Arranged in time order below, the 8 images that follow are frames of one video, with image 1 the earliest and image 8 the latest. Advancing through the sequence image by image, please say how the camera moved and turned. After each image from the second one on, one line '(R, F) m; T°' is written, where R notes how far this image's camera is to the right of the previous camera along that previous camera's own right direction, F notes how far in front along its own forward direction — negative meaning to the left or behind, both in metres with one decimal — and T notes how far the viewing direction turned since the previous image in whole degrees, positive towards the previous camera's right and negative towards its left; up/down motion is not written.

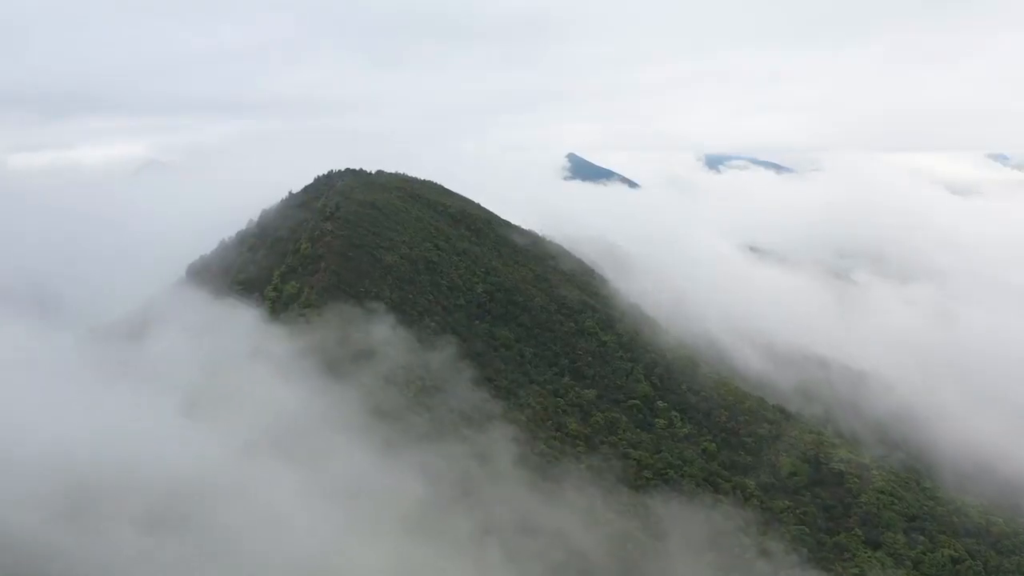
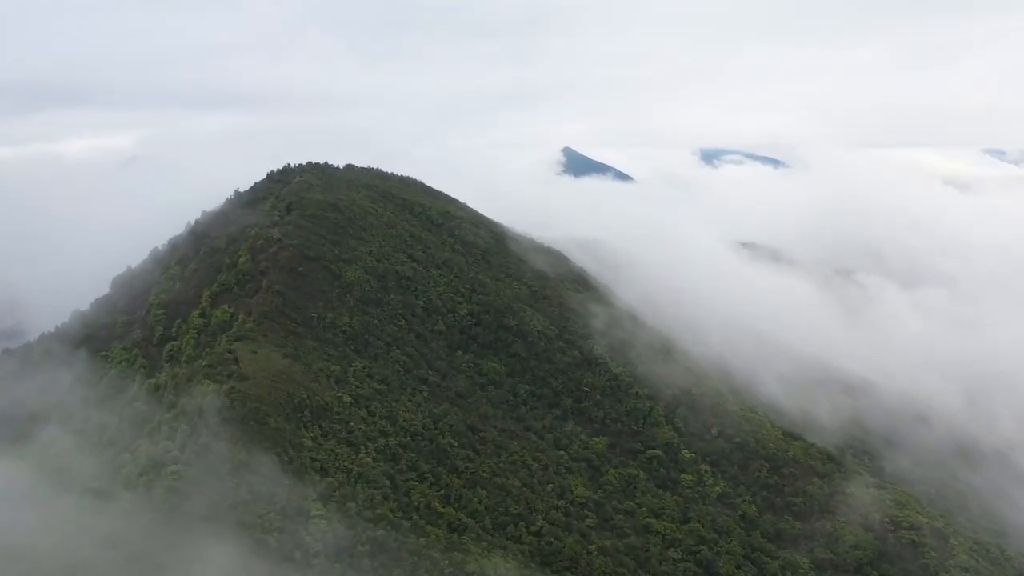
(+0.4, +13.2) m; 0°
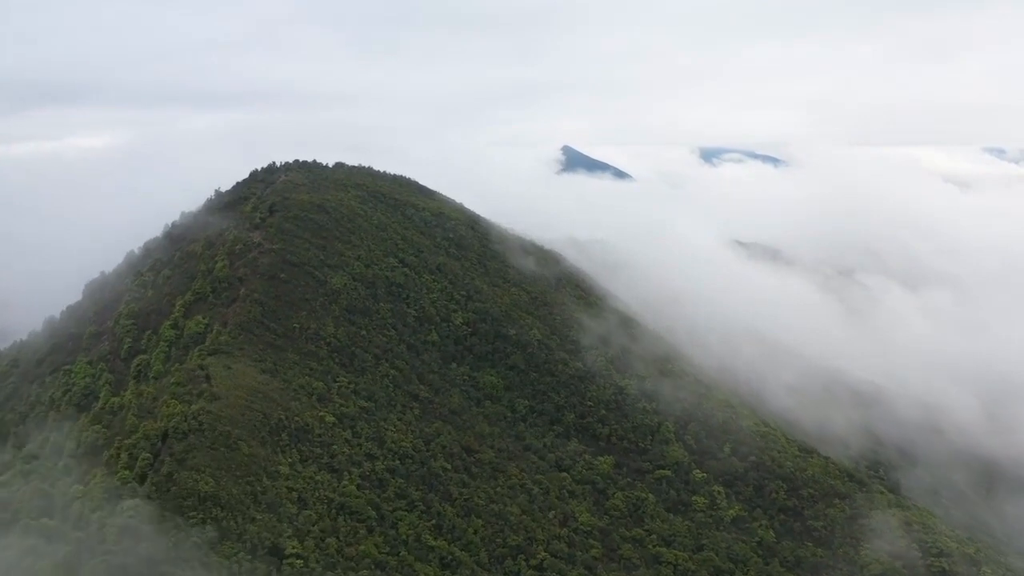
(+0.1, +3.9) m; 0°
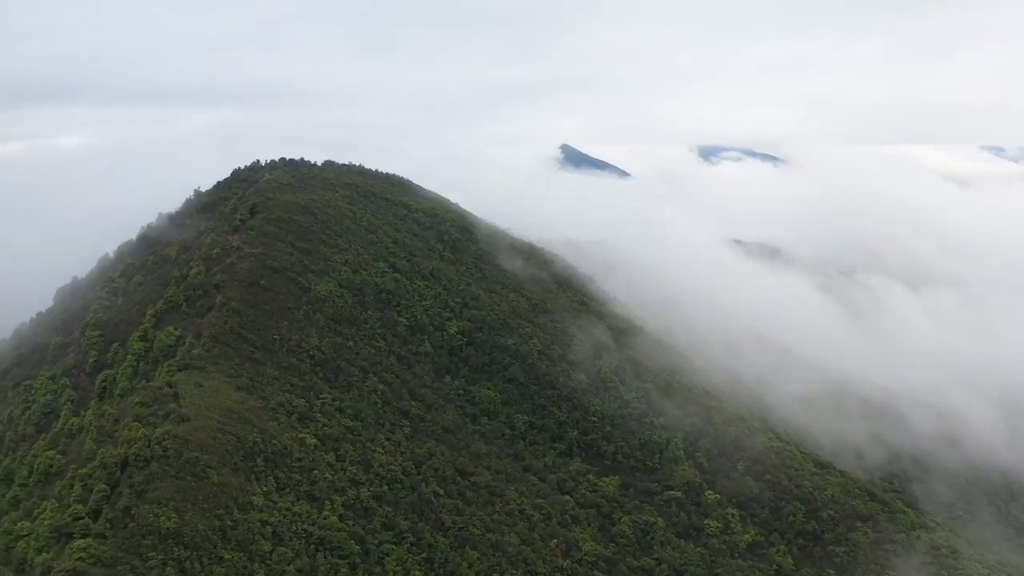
(0.0, +3.6) m; 0°
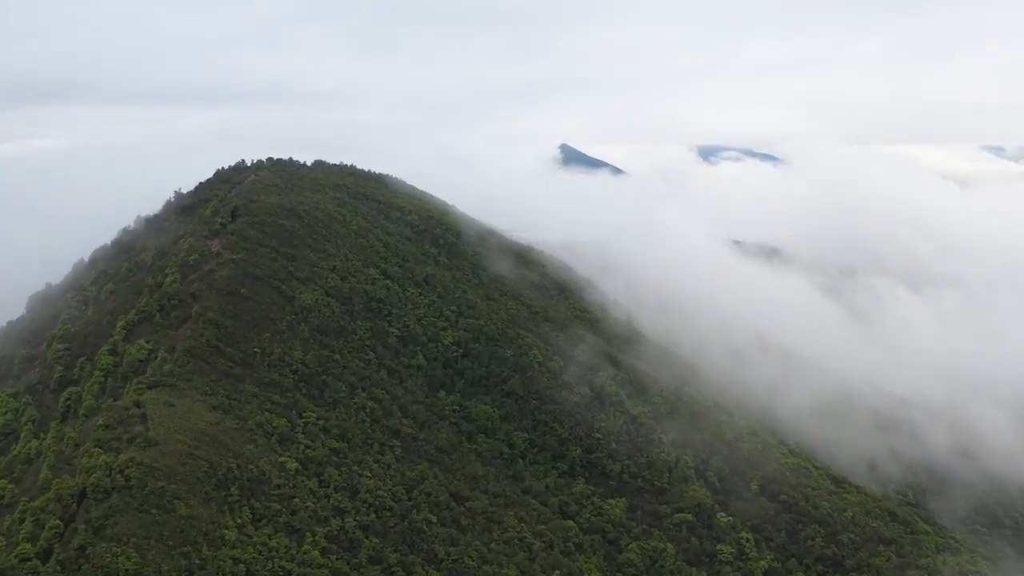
(0.0, +3.1) m; 0°
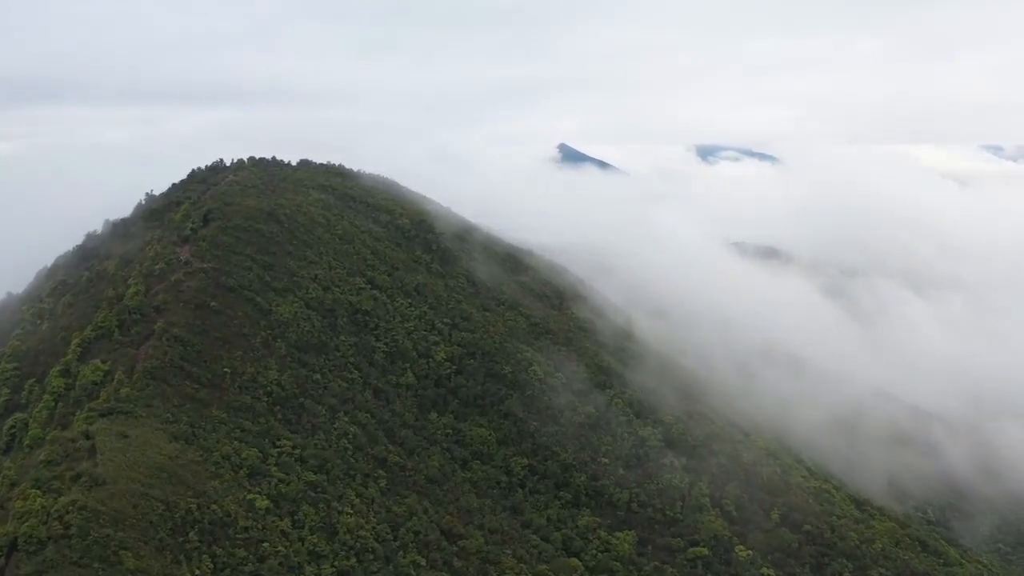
(+0.1, +4.0) m; 0°
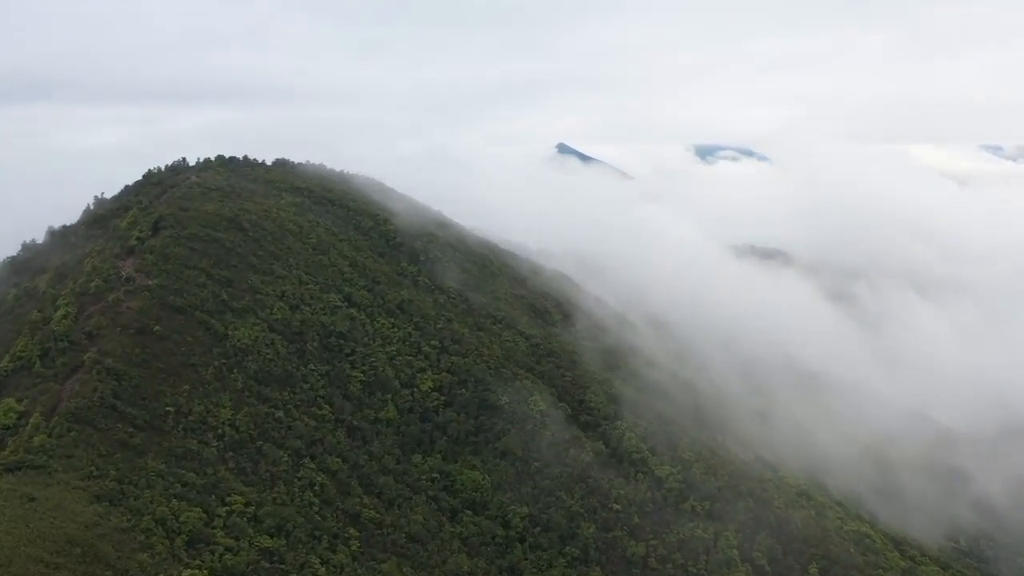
(+0.1, +5.9) m; 0°
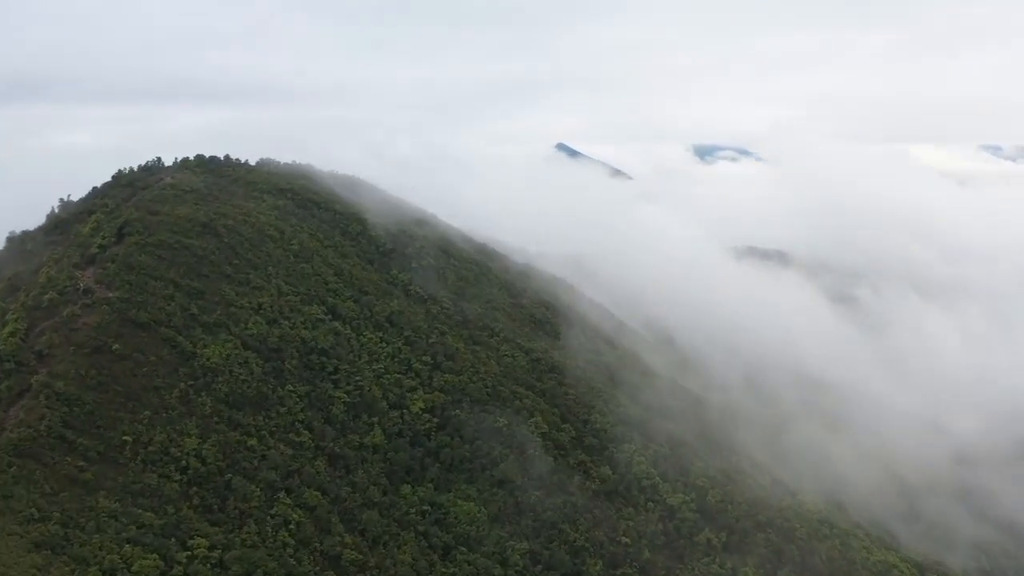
(0.0, +3.3) m; 0°
